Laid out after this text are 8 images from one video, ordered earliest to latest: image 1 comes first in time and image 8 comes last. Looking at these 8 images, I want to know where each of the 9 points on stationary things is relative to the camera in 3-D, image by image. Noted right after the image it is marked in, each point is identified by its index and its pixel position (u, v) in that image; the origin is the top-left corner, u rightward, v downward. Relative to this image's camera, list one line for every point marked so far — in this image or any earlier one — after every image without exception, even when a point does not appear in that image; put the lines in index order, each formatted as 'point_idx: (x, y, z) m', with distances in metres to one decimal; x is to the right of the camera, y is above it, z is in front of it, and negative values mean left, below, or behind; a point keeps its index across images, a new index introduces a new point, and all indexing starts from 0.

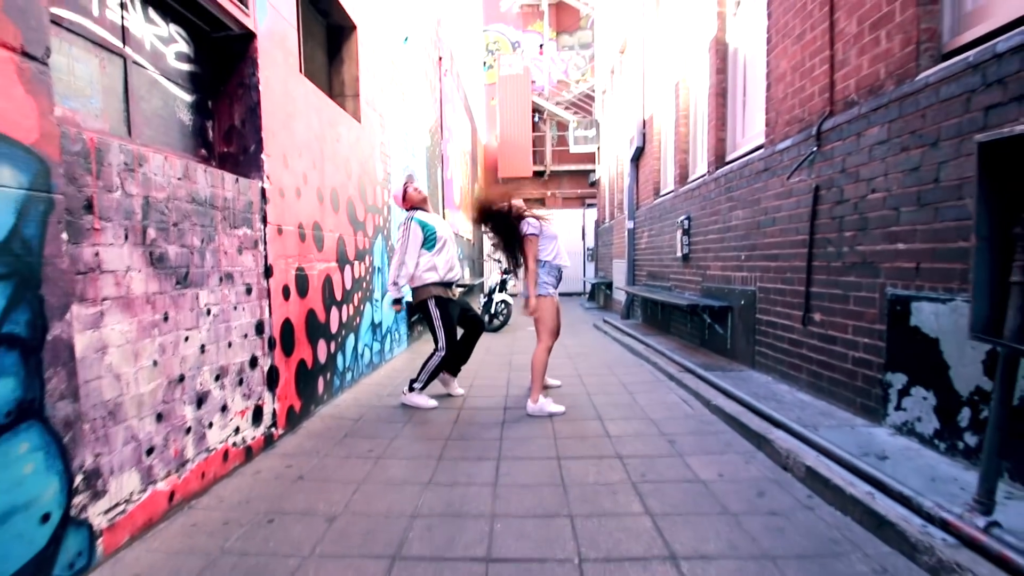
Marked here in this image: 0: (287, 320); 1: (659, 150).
0: (-1.7, -0.2, +3.9) m
1: (+2.7, +2.5, +9.2) m
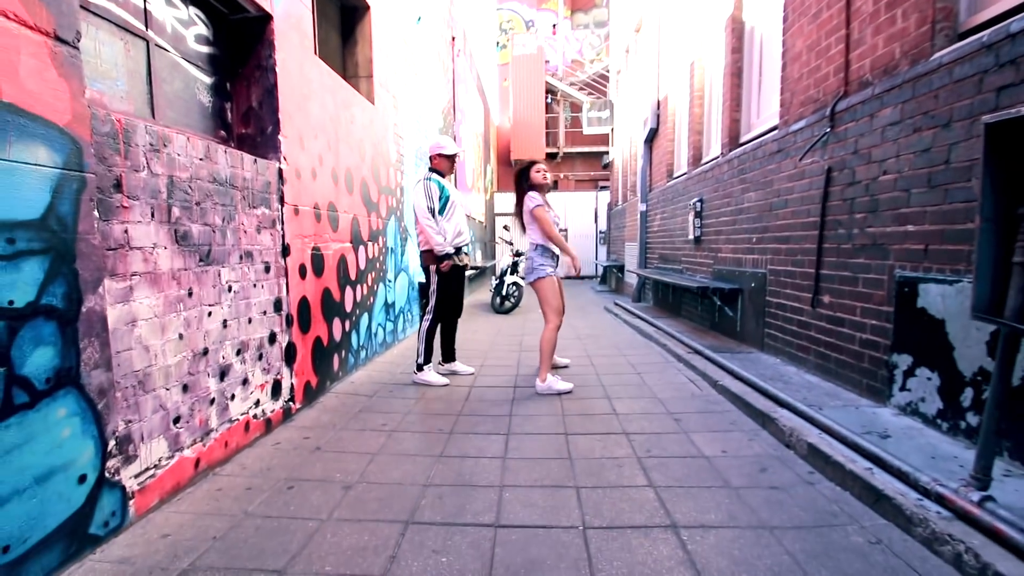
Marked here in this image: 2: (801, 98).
0: (-1.6, -0.1, +4.0) m
1: (+2.9, +2.8, +9.2) m
2: (+2.7, +1.8, +4.7) m
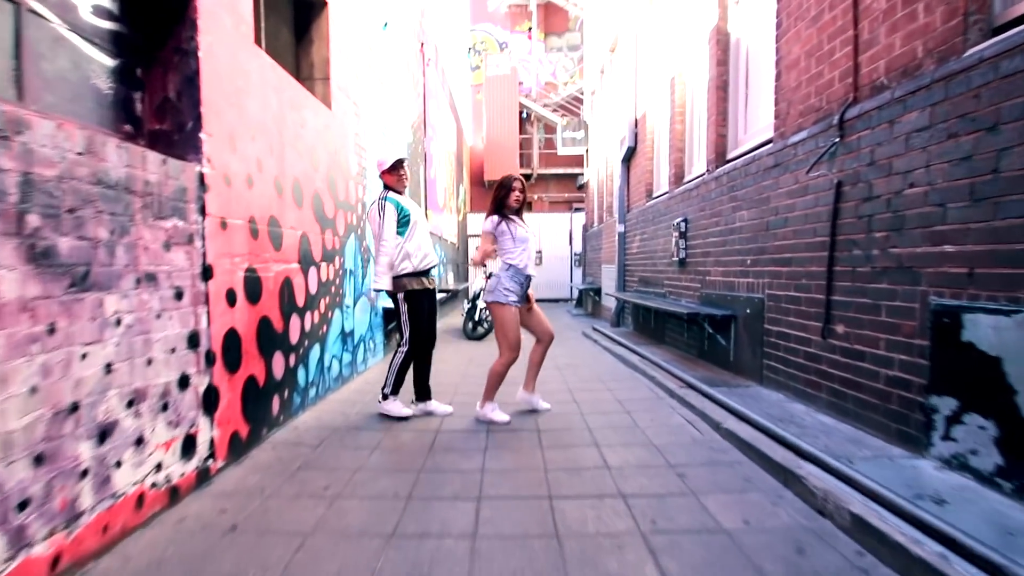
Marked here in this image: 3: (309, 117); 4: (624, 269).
0: (-1.8, -0.3, +3.3) m
1: (+2.5, +2.4, +8.8) m
2: (+2.5, +1.5, +4.3) m
3: (-1.8, +1.5, +4.5) m
4: (+2.3, +0.4, +10.3) m
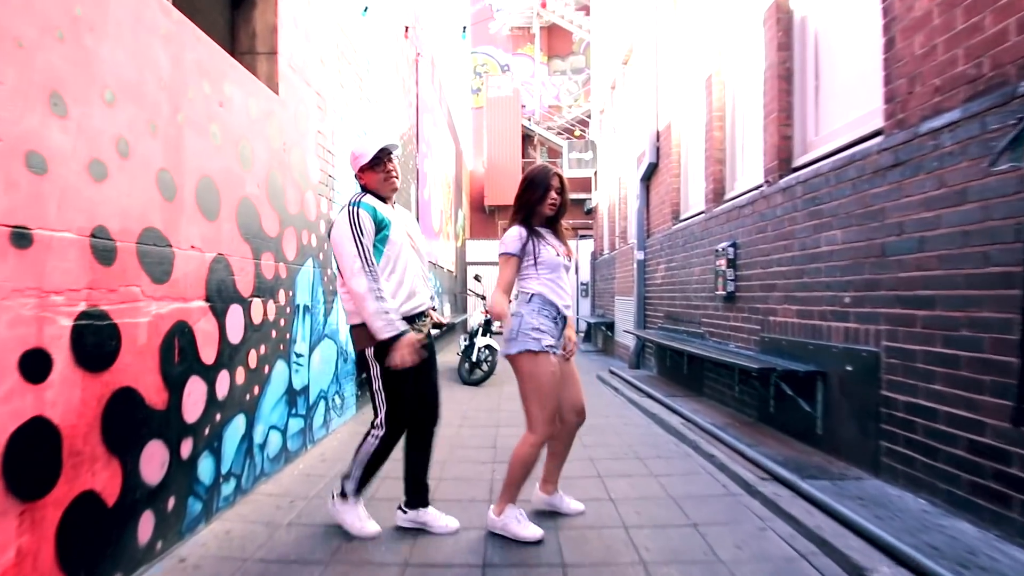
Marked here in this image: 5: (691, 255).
0: (-1.8, -0.5, +1.9) m
1: (+2.5, +1.9, +7.5) m
2: (+2.5, +1.2, +3.0) m
3: (-1.8, +1.2, +3.2) m
4: (+2.3, -0.2, +9.0) m
5: (+2.3, +0.4, +6.6) m
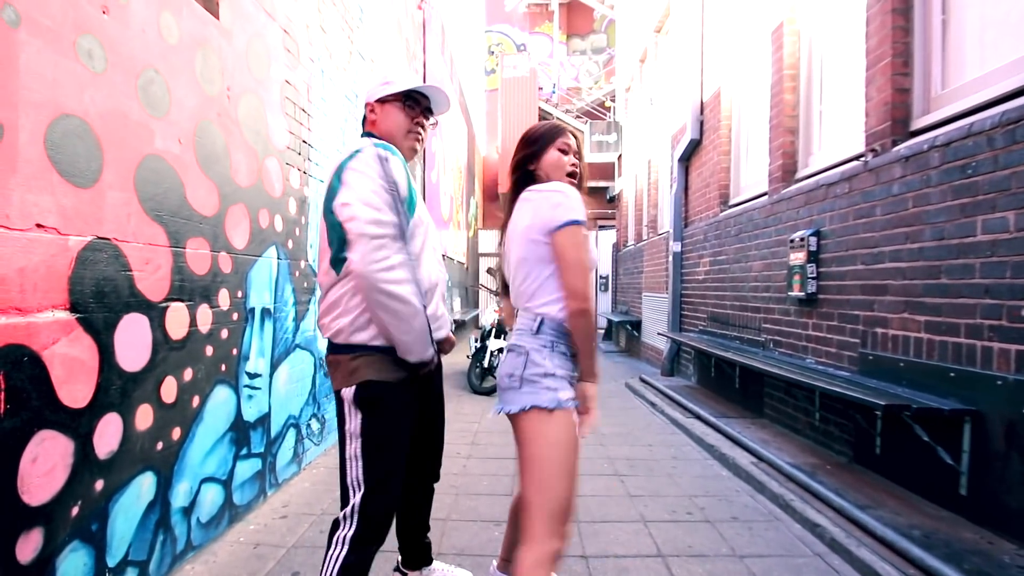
0: (-1.7, -0.5, +0.9) m
1: (+2.8, +1.9, +6.4) m
2: (+2.7, +1.2, +1.8) m
3: (-1.6, +1.2, +2.2) m
4: (+2.6, -0.2, +7.8) m
5: (+2.6, +0.5, +5.5) m
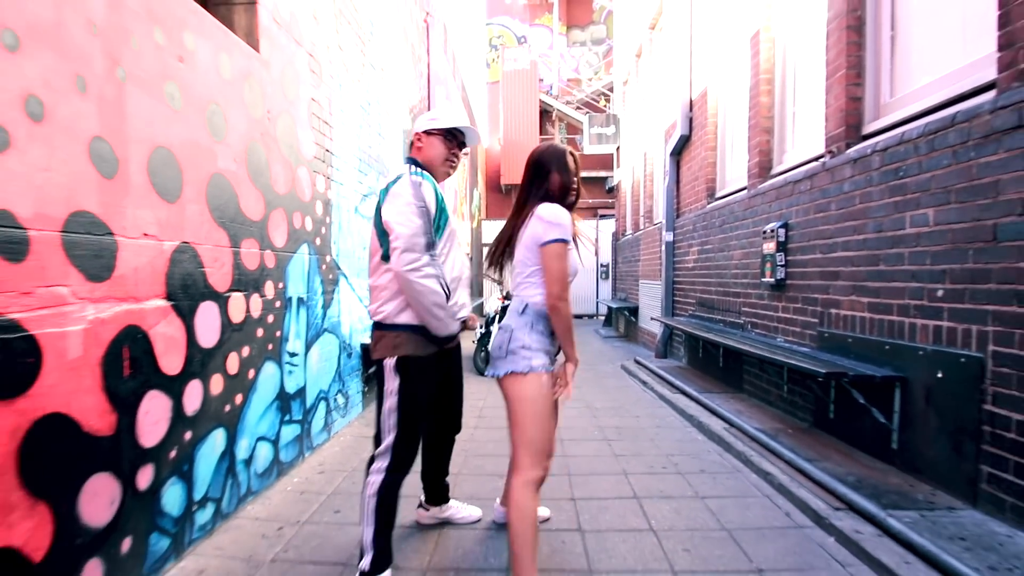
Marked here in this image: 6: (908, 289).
0: (-1.7, -0.5, +1.4) m
1: (+2.8, +2.1, +6.8) m
2: (+2.6, +1.3, +2.3) m
3: (-1.6, +1.3, +2.7) m
4: (+2.7, 0.0, +8.3) m
5: (+2.6, +0.6, +5.9) m
6: (+2.5, 0.0, +3.3) m
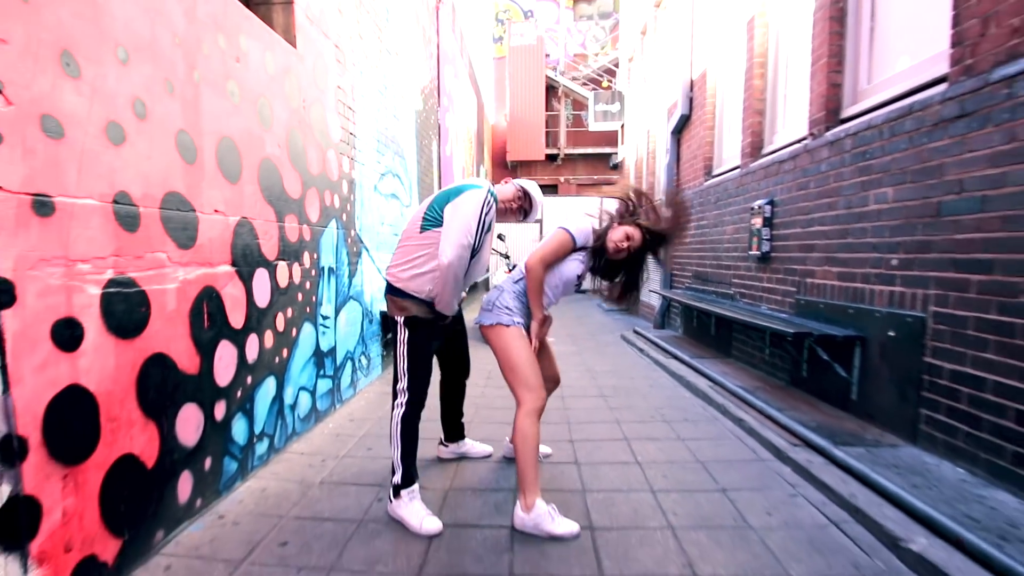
0: (-1.7, -0.4, +1.9) m
1: (+2.9, +2.4, +7.2) m
2: (+2.7, +1.4, +2.7) m
3: (-1.6, +1.5, +3.1) m
4: (+2.8, +0.5, +8.8) m
5: (+2.7, +0.9, +6.3) m
6: (+2.6, +0.2, +3.7) m
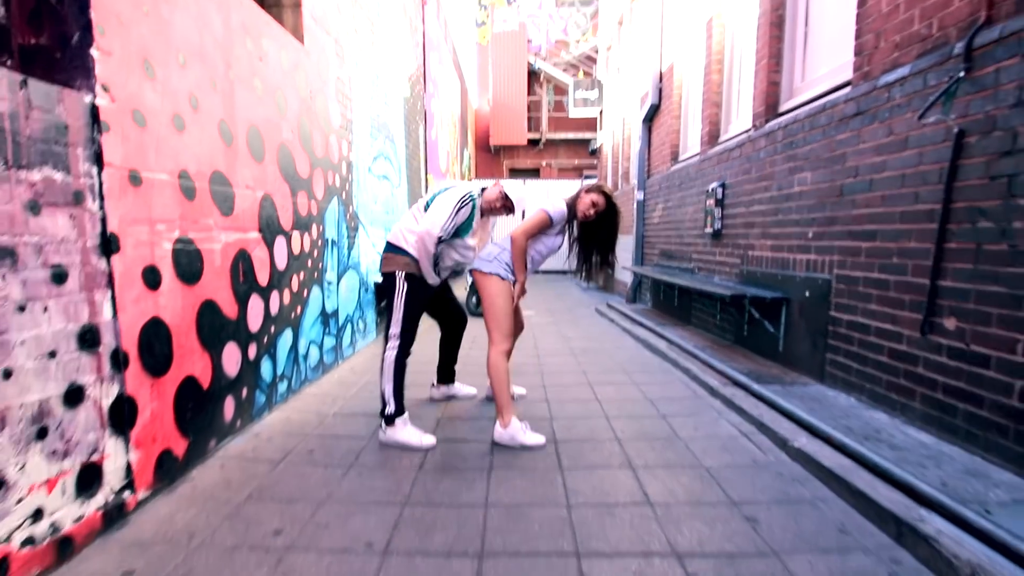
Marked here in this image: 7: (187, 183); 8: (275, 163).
0: (-1.8, -0.2, +2.5) m
1: (+2.6, +2.8, +7.8) m
2: (+2.5, +1.7, +3.3) m
3: (-1.7, +1.7, +3.6) m
4: (+2.4, +0.9, +9.5) m
5: (+2.4, +1.3, +7.0) m
6: (+2.4, +0.5, +4.4) m
7: (-1.7, +0.6, +2.7) m
8: (-1.7, +0.9, +3.6) m
